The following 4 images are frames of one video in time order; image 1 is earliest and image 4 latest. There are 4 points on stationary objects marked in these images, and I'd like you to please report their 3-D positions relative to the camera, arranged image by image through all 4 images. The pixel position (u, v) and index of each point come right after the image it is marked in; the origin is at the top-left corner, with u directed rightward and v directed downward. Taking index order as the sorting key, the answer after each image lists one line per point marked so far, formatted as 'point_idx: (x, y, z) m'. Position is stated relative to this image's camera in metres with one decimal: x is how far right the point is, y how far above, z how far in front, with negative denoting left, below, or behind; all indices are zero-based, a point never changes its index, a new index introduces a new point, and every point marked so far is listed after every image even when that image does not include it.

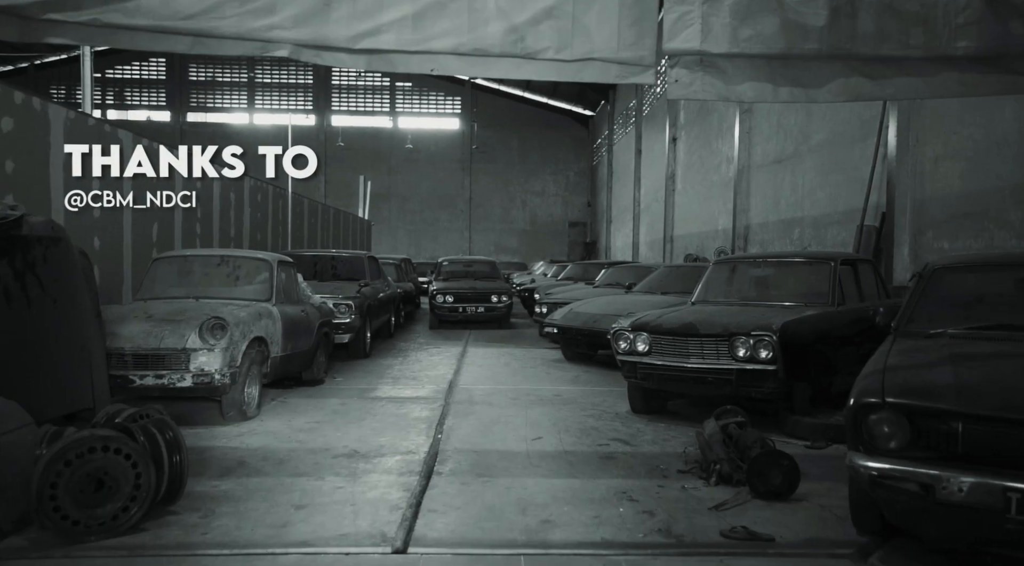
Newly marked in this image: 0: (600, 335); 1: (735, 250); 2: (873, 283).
0: (+1.0, -0.6, +8.1) m
1: (+4.7, +0.7, +14.3) m
2: (+3.3, 0.0, +6.3) m
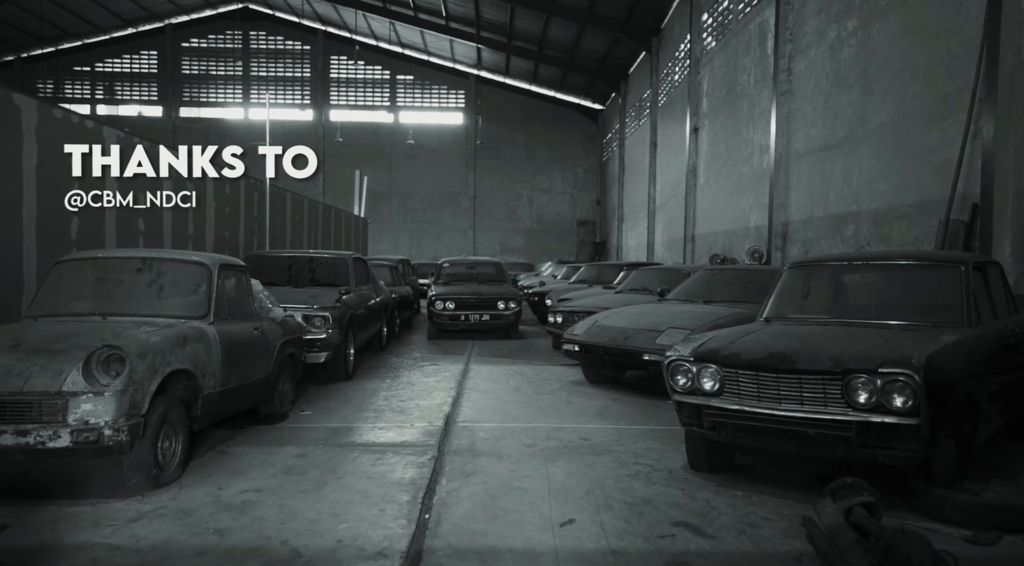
0: (+1.1, -0.7, +6.5) m
1: (+4.8, +0.6, +12.7) m
2: (+3.4, -0.1, +4.8) m
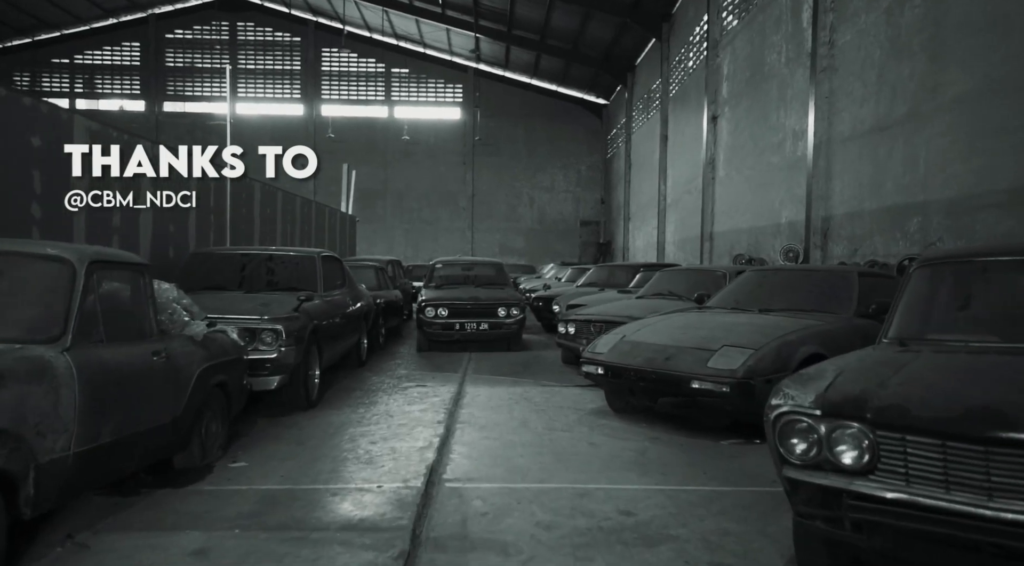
0: (+1.2, -0.7, +5.0) m
1: (+4.8, +0.6, +11.2) m
2: (+3.5, -0.1, +3.2) m
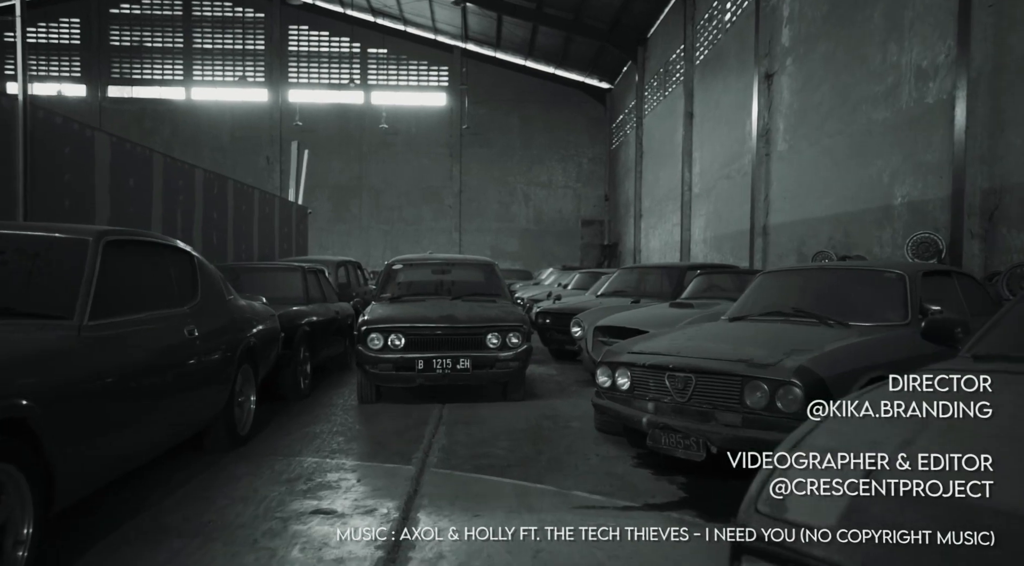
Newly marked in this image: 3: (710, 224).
0: (+1.2, -0.8, +1.1) m
1: (+4.8, +0.5, +7.4) m
2: (+3.5, -0.1, -0.6) m
3: (+4.7, +1.4, +16.2) m
